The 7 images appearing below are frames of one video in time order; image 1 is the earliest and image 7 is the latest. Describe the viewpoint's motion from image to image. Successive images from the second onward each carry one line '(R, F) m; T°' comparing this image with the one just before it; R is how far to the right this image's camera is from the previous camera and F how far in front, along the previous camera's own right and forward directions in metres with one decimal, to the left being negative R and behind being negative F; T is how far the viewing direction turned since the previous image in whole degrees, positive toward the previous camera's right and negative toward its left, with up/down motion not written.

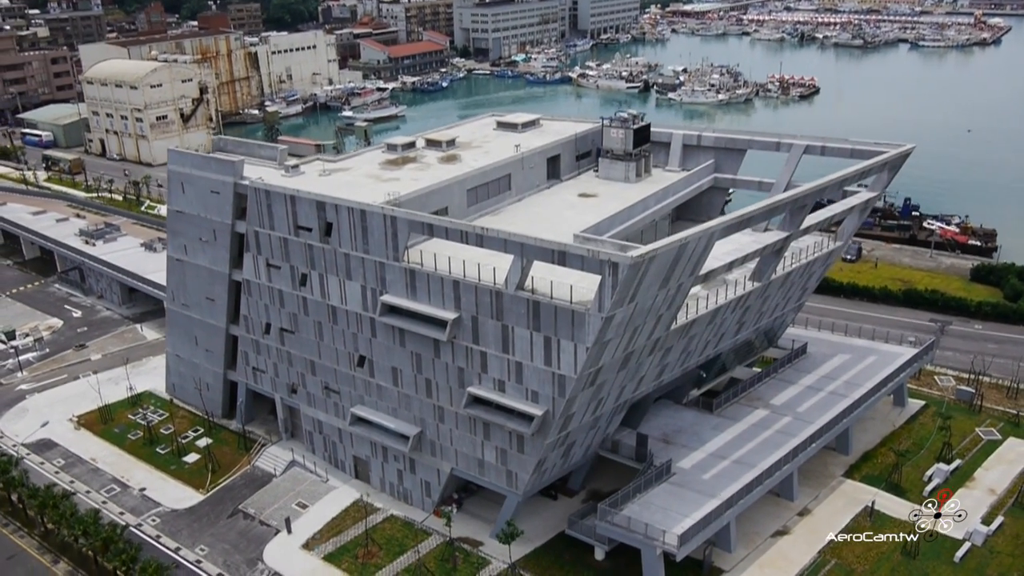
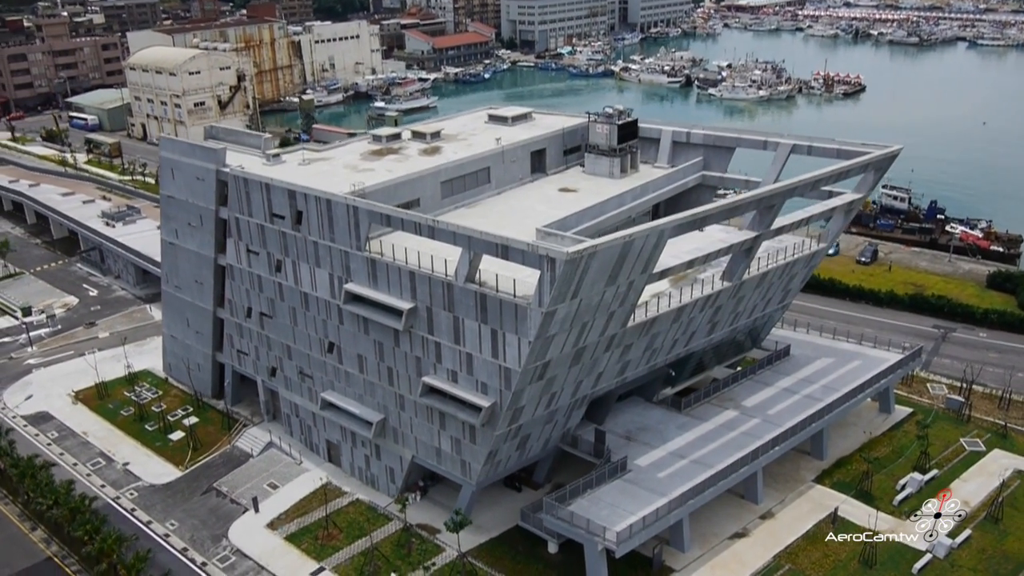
(+3.5, -0.1) m; -4°
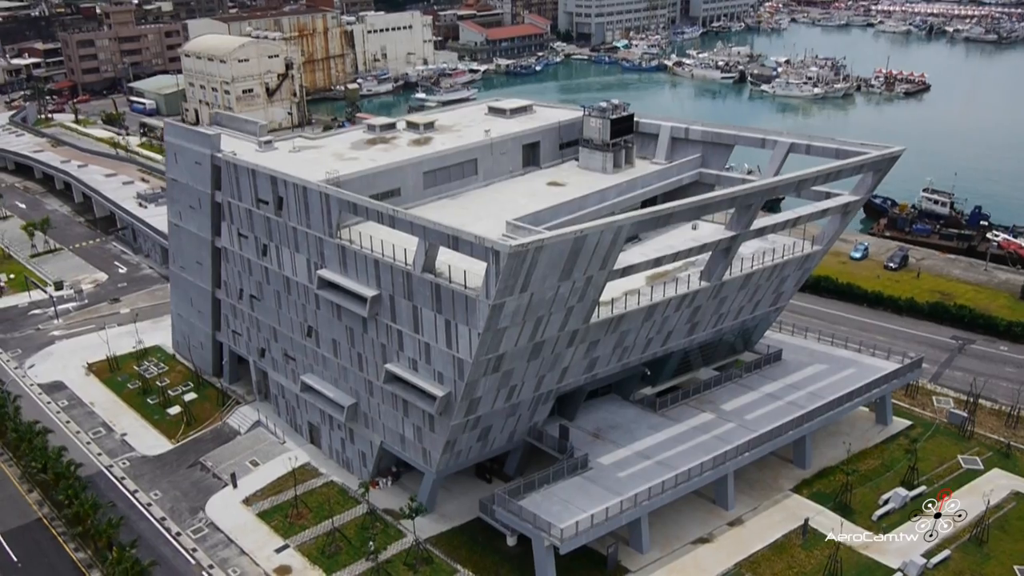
(+3.7, +0.1) m; -4°
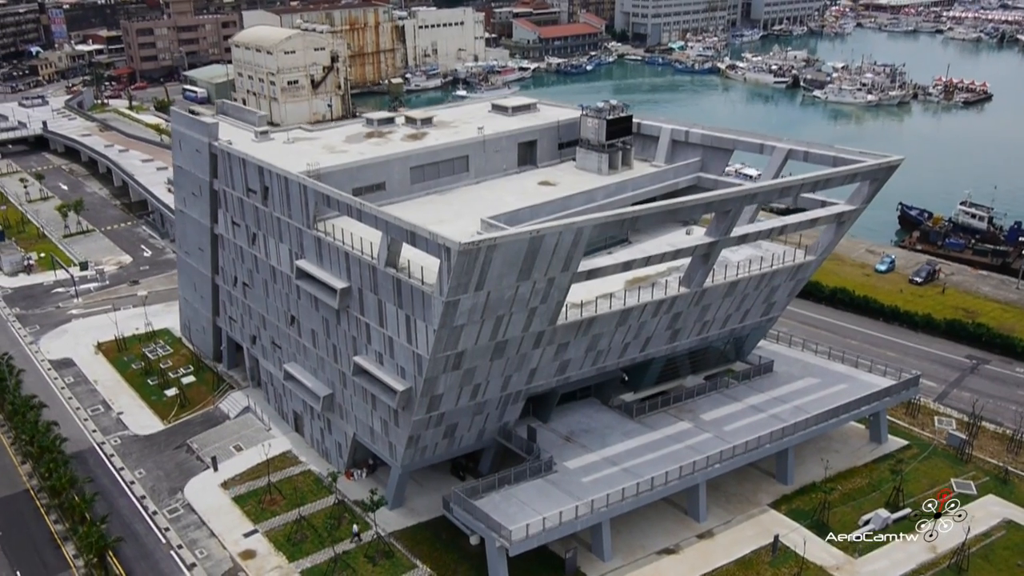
(+3.3, +0.3) m; -4°
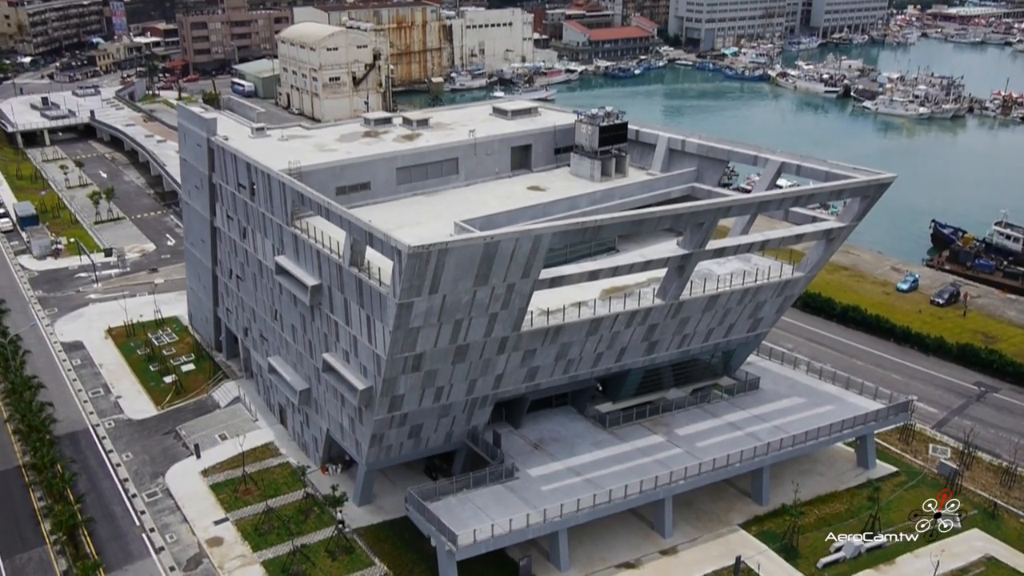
(+3.2, +0.1) m; -4°
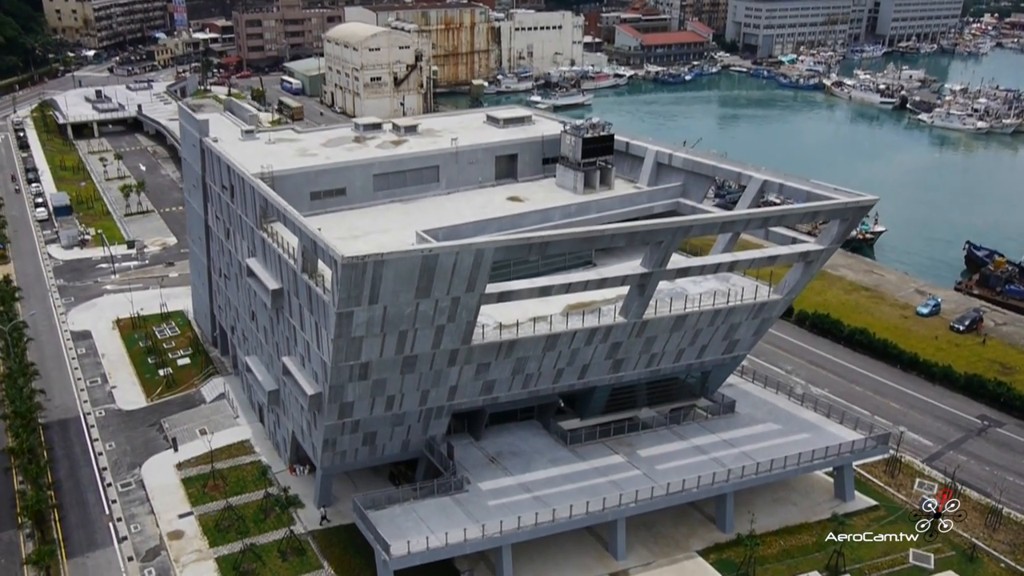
(+3.9, +0.3) m; -4°
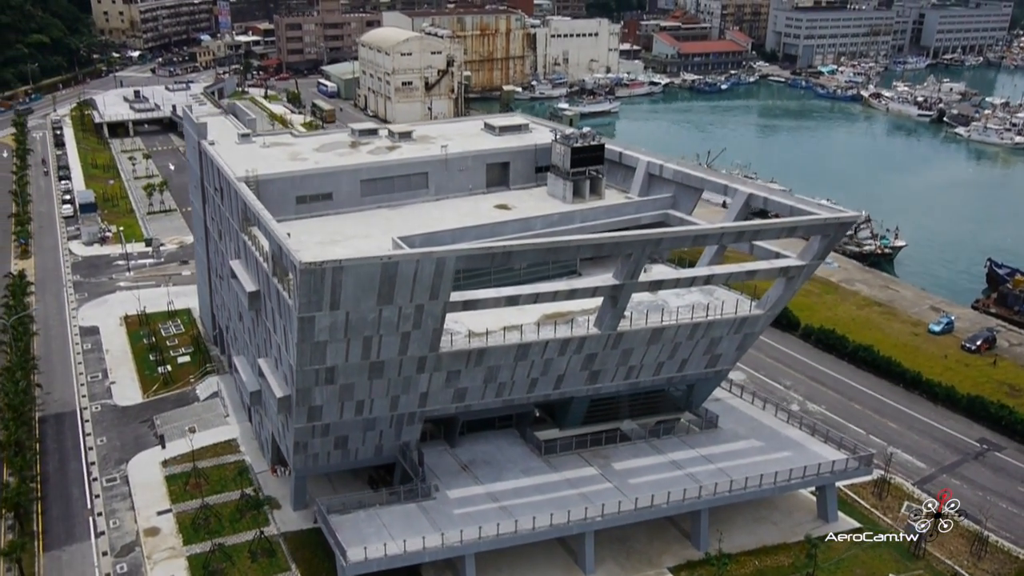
(+2.7, +0.2) m; -3°
